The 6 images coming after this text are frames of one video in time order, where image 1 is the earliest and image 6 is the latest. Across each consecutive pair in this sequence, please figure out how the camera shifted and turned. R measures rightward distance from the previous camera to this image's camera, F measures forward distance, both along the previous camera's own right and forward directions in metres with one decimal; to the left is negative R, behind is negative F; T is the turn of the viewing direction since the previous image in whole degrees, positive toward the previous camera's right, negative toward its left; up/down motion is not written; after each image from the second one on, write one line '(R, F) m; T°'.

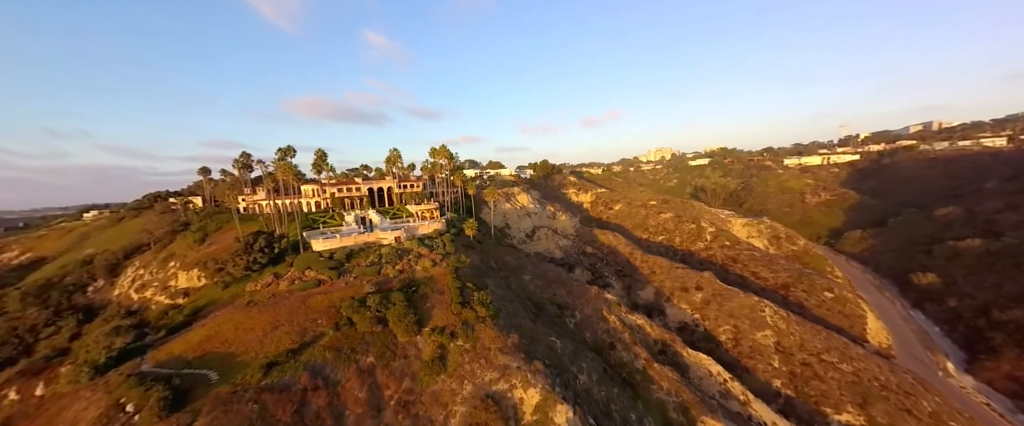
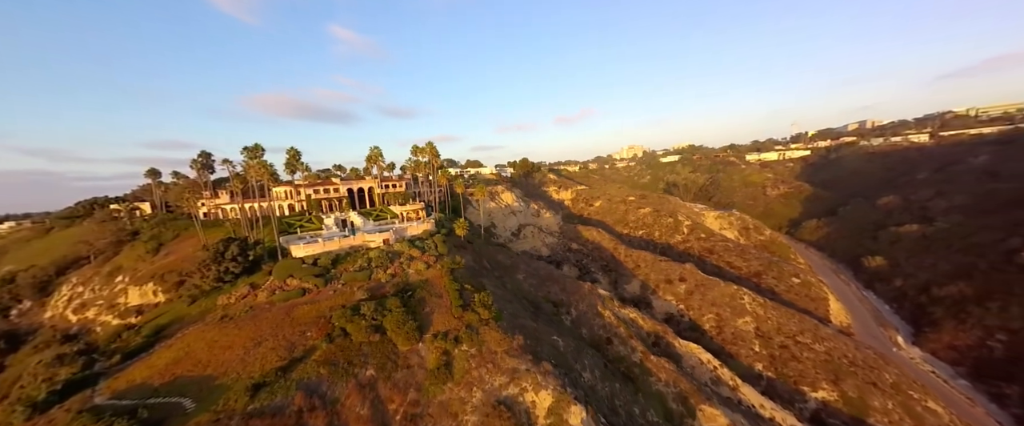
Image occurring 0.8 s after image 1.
(-2.2, +1.1) m; +5°
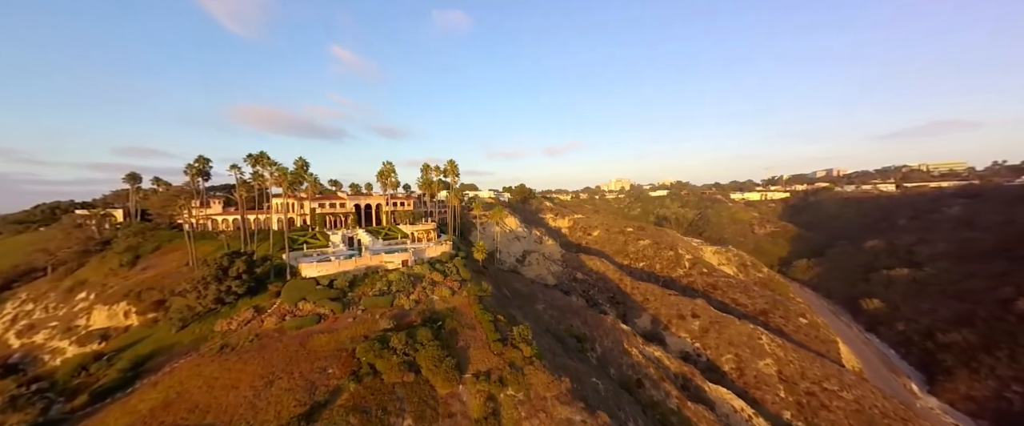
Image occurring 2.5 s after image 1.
(-4.7, +2.5) m; +3°
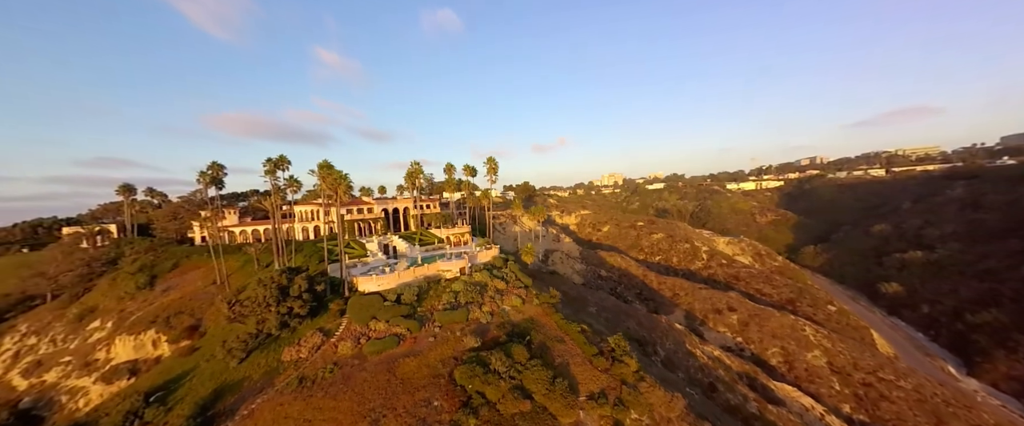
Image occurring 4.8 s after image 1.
(-6.6, +2.6) m; +2°
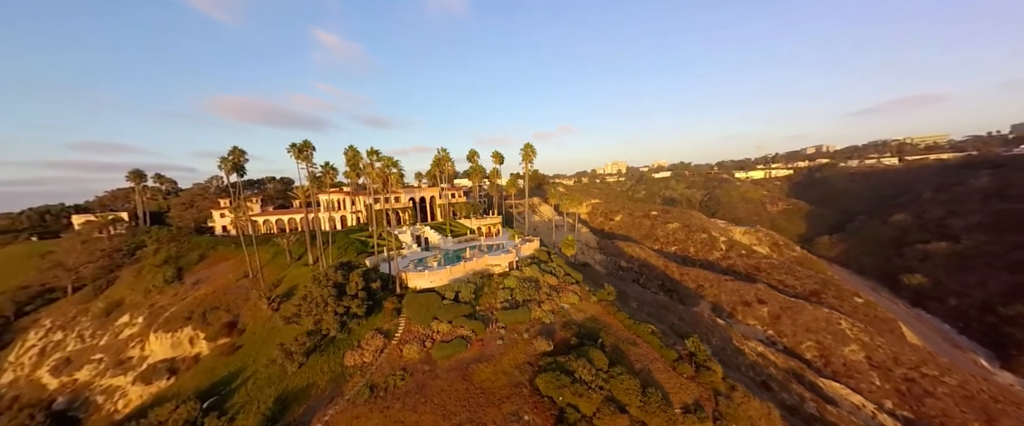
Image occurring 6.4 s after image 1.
(-4.2, +1.8) m; 0°
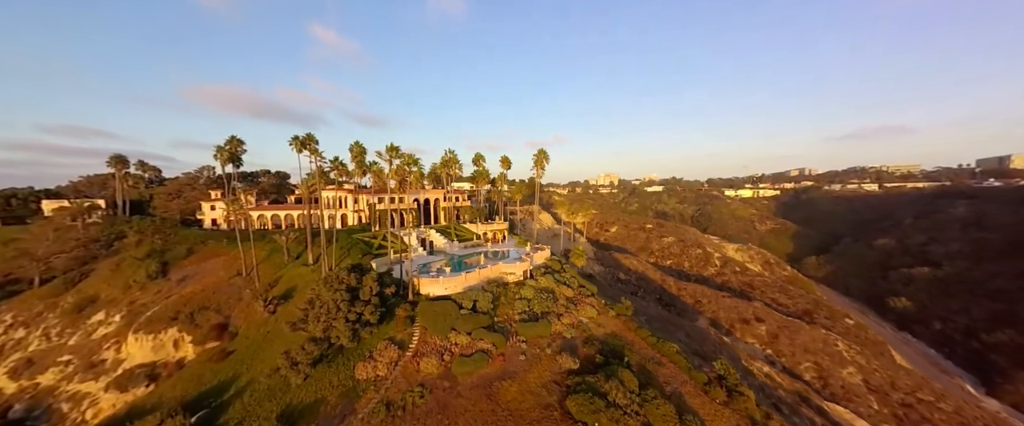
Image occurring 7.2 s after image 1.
(-2.1, +1.2) m; +2°
